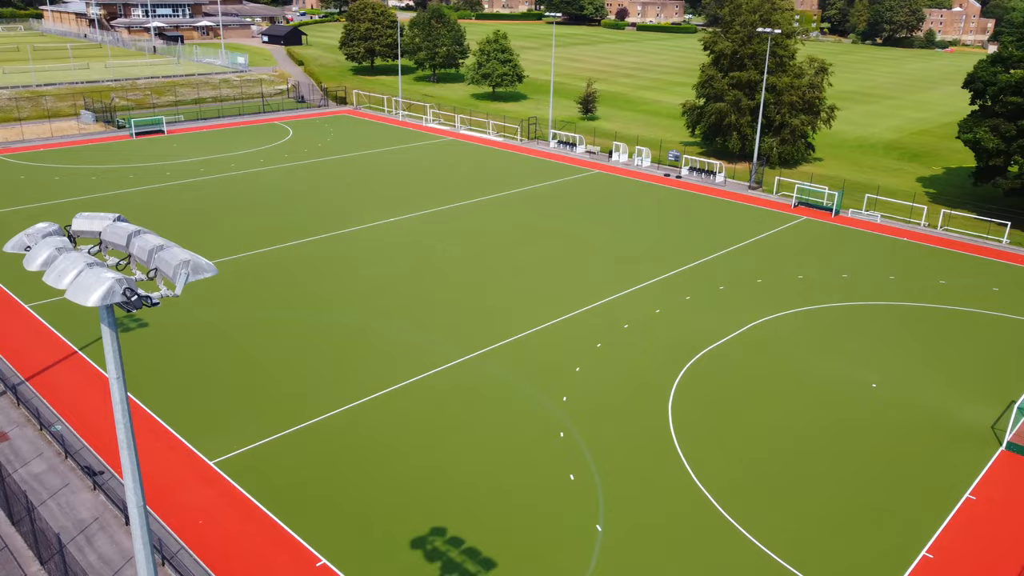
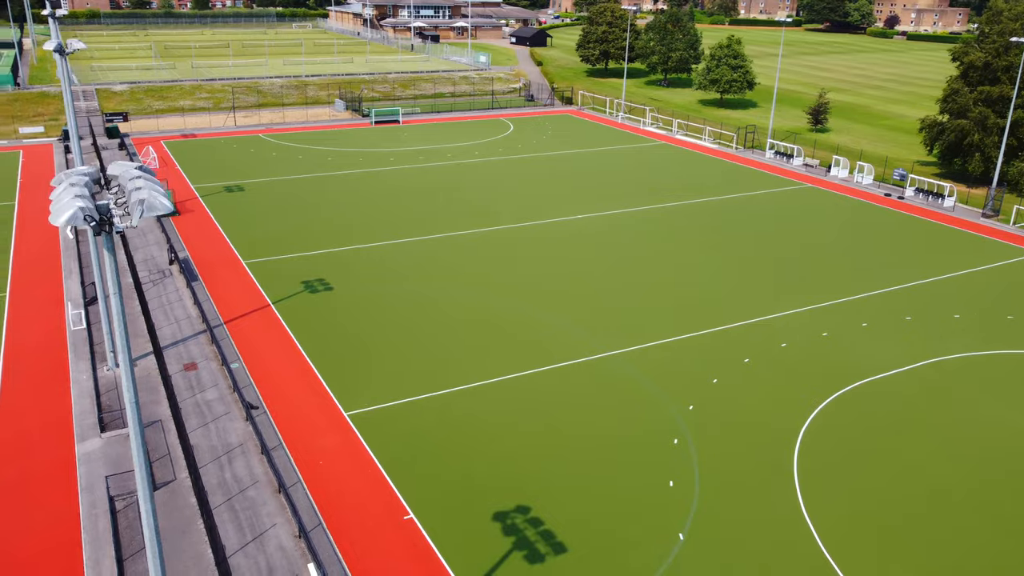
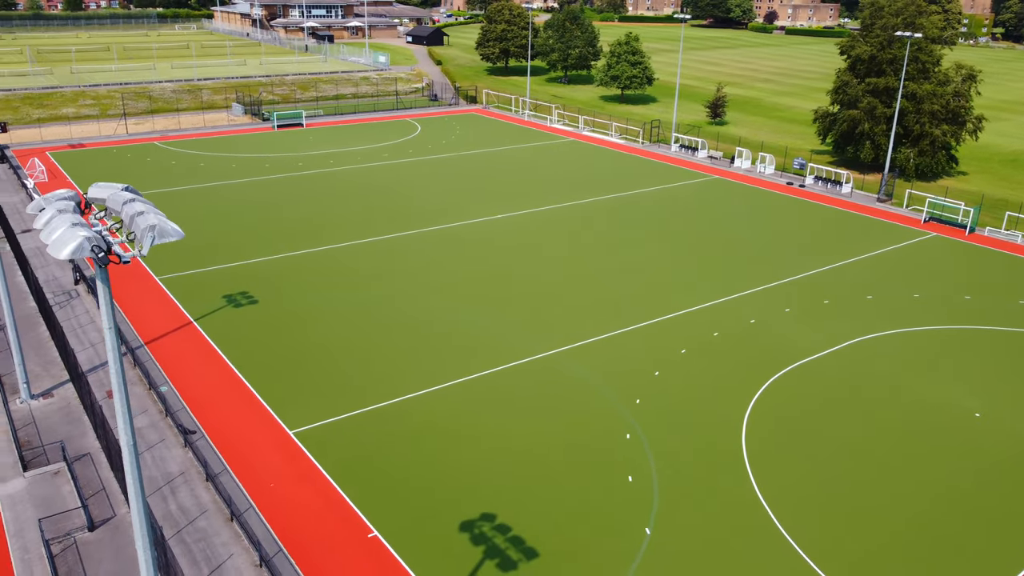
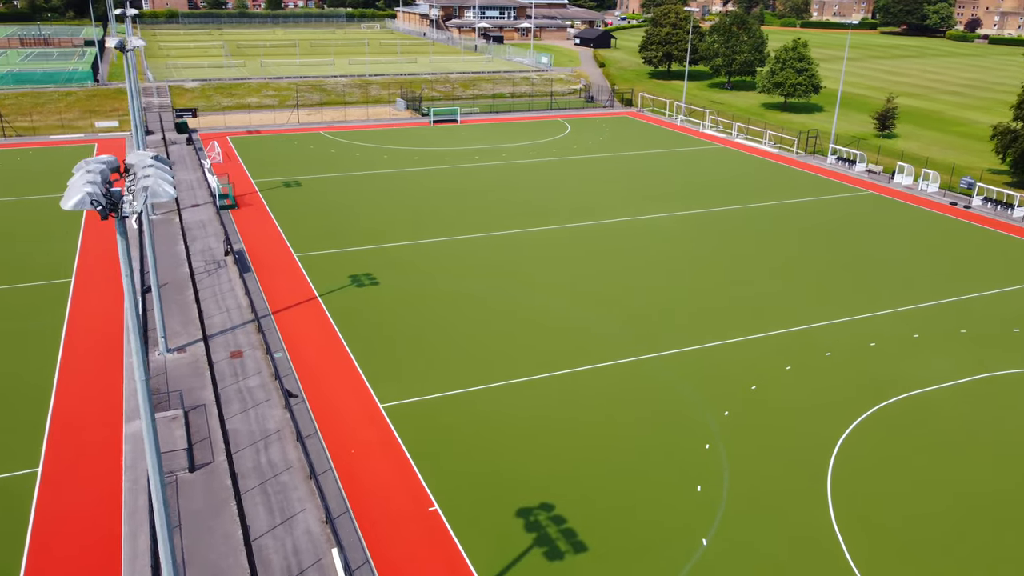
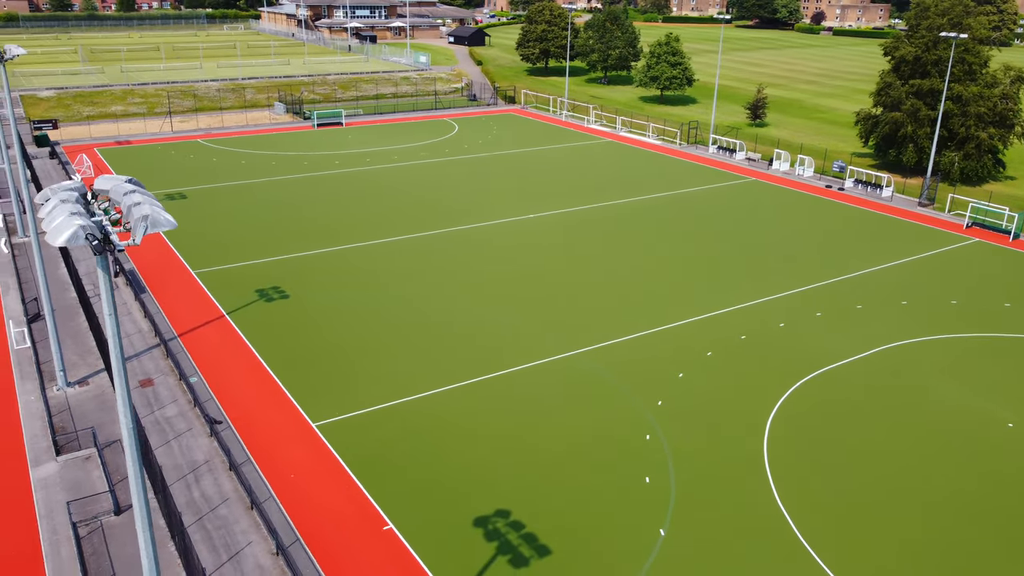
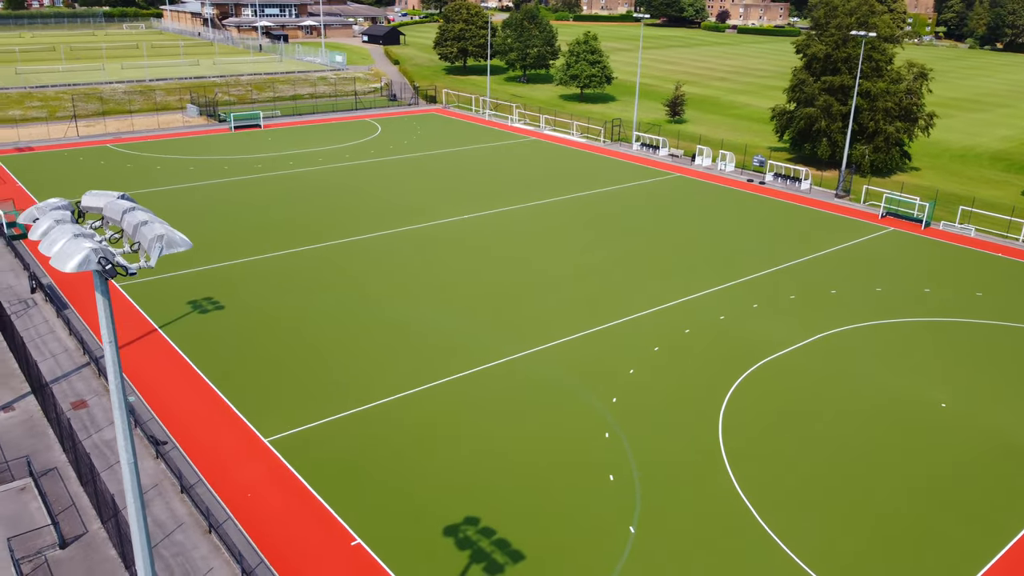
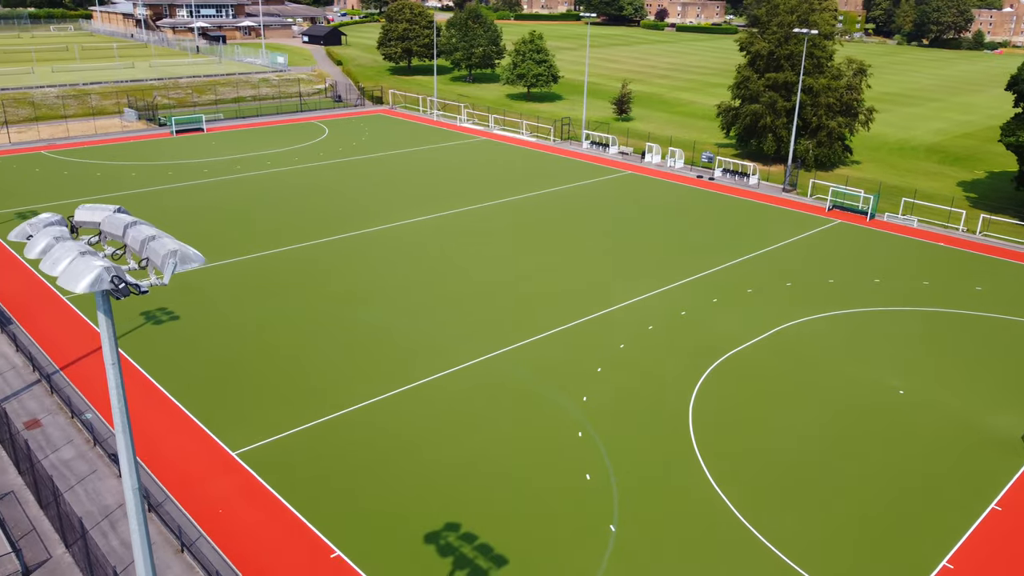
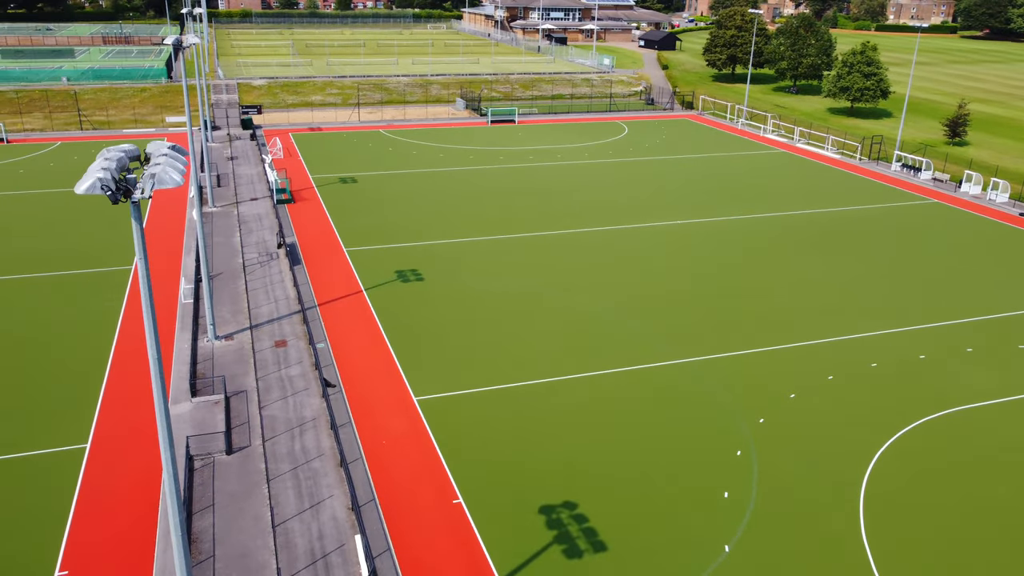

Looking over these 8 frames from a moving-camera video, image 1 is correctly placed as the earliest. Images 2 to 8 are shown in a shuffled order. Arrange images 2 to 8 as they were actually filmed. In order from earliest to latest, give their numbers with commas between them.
7, 6, 3, 5, 2, 4, 8
